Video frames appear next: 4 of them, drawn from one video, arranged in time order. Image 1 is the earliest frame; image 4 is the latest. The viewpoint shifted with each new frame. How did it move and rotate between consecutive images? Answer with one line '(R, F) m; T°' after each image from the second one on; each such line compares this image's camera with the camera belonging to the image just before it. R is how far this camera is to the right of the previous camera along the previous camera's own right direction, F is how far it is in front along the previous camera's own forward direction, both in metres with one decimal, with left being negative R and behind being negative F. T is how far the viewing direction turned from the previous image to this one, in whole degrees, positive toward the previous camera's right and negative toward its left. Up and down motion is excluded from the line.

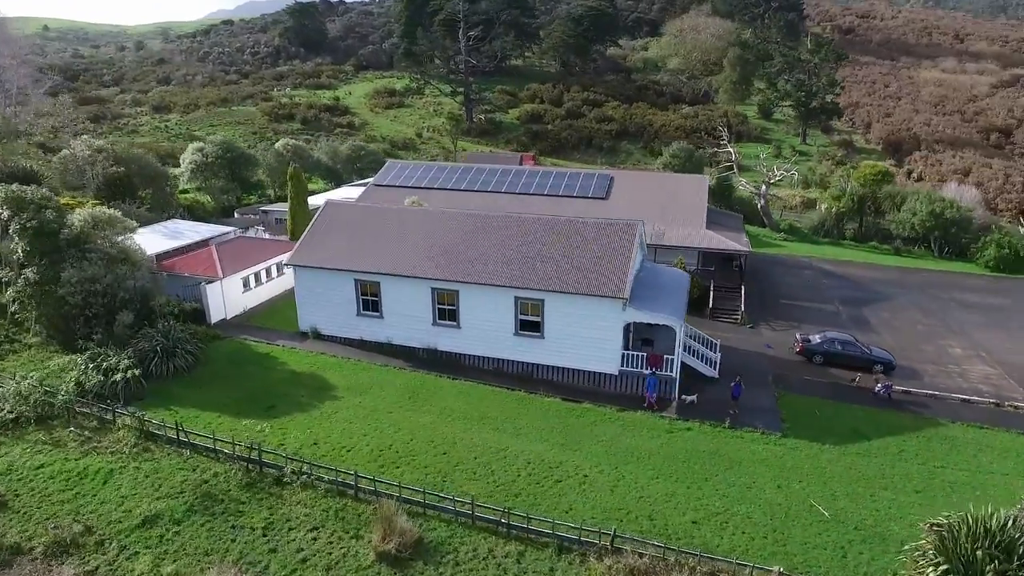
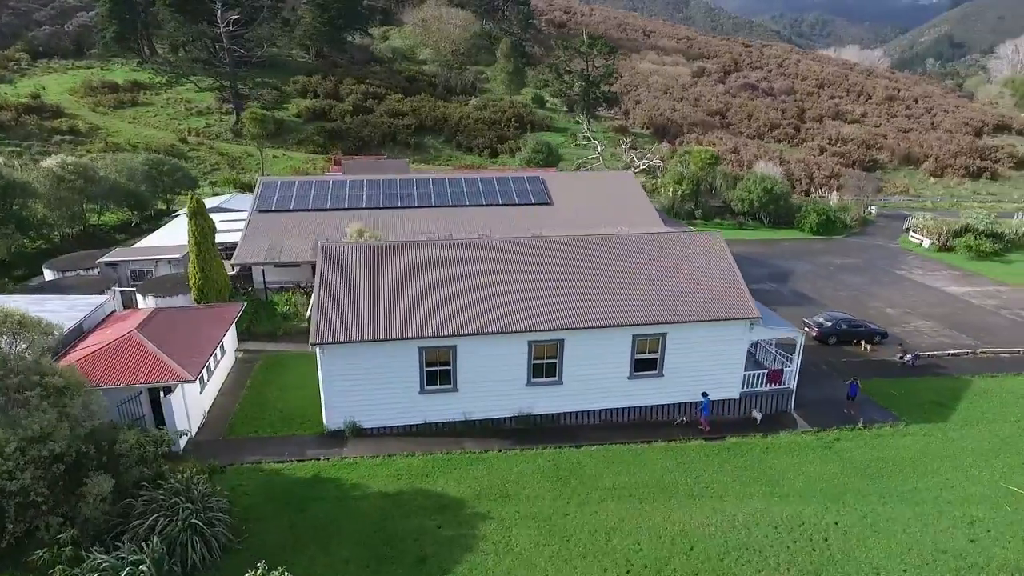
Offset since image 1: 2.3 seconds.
(-11.2, +6.6) m; +25°
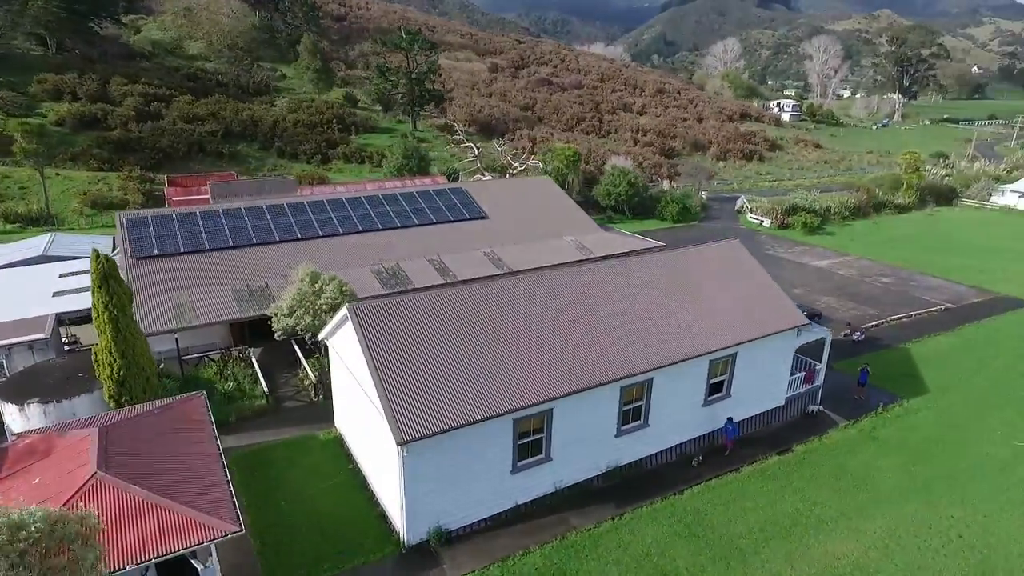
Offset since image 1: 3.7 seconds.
(-7.5, +4.2) m; +20°
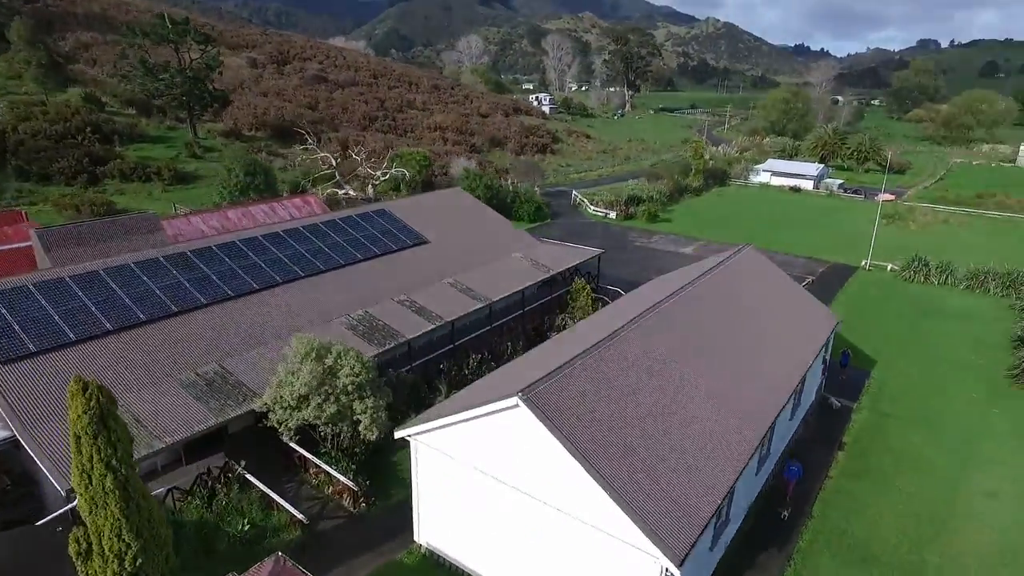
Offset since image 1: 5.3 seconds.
(-8.2, +4.6) m; +22°
